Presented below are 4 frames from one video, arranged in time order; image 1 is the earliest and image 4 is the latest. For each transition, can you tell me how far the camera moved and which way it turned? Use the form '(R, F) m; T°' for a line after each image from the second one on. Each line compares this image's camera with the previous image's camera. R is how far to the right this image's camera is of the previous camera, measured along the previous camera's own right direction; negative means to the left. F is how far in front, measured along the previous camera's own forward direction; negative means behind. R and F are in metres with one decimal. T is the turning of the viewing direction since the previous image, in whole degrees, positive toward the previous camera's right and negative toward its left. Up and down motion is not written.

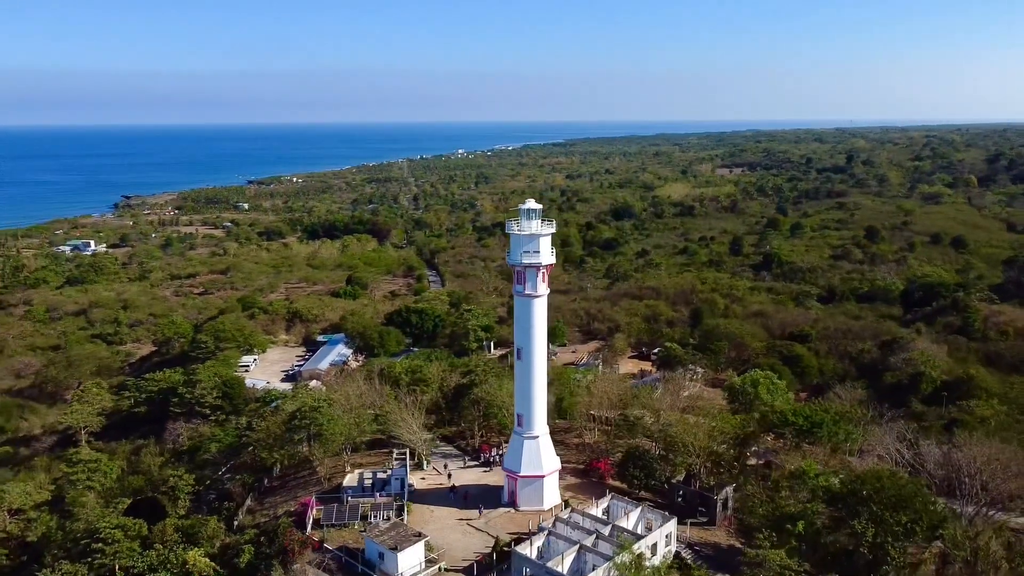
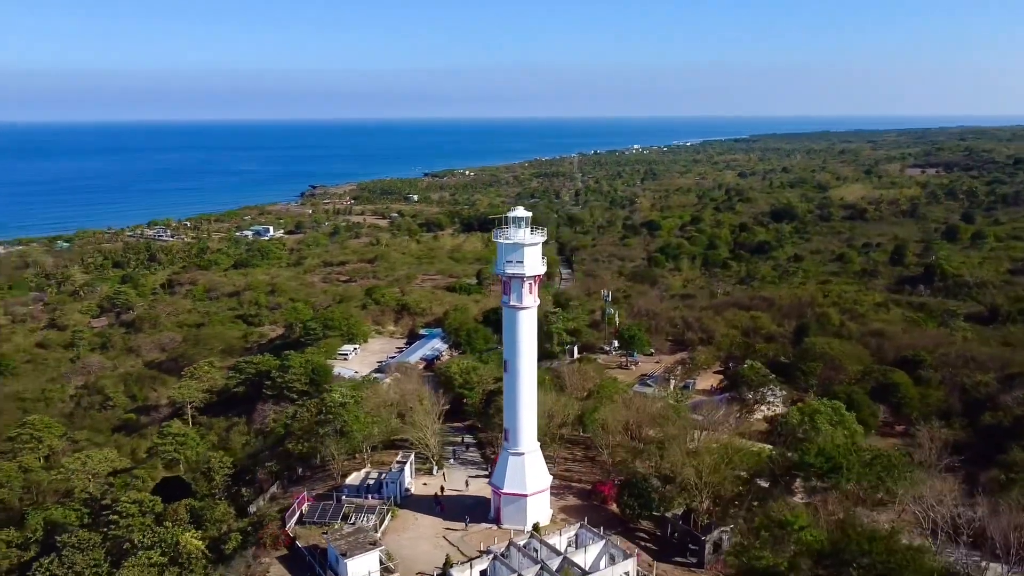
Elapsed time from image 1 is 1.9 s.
(+4.0, +1.1) m; -12°
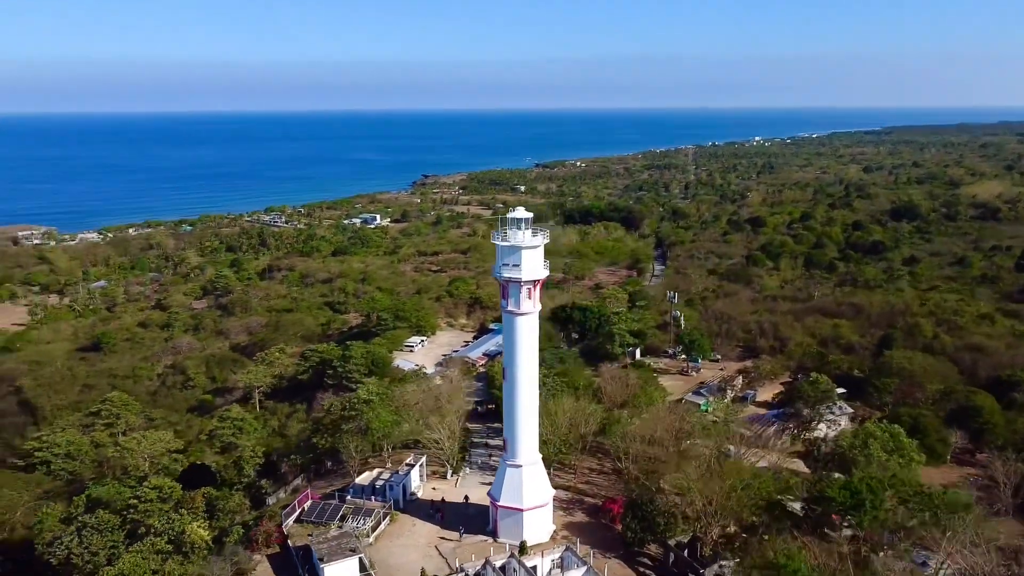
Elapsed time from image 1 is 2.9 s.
(+2.3, +1.0) m; -8°
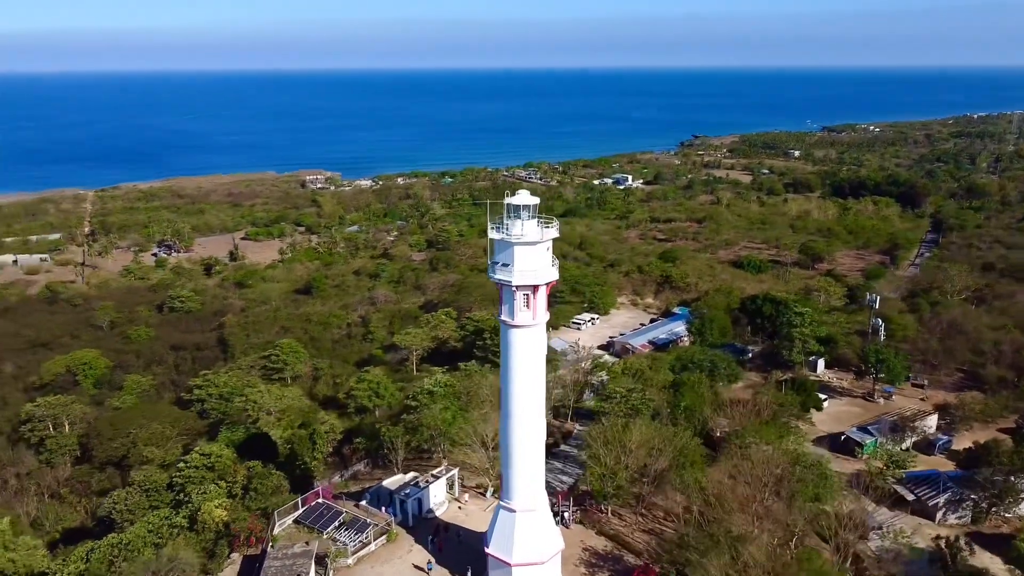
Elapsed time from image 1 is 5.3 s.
(+4.3, +4.1) m; -19°
